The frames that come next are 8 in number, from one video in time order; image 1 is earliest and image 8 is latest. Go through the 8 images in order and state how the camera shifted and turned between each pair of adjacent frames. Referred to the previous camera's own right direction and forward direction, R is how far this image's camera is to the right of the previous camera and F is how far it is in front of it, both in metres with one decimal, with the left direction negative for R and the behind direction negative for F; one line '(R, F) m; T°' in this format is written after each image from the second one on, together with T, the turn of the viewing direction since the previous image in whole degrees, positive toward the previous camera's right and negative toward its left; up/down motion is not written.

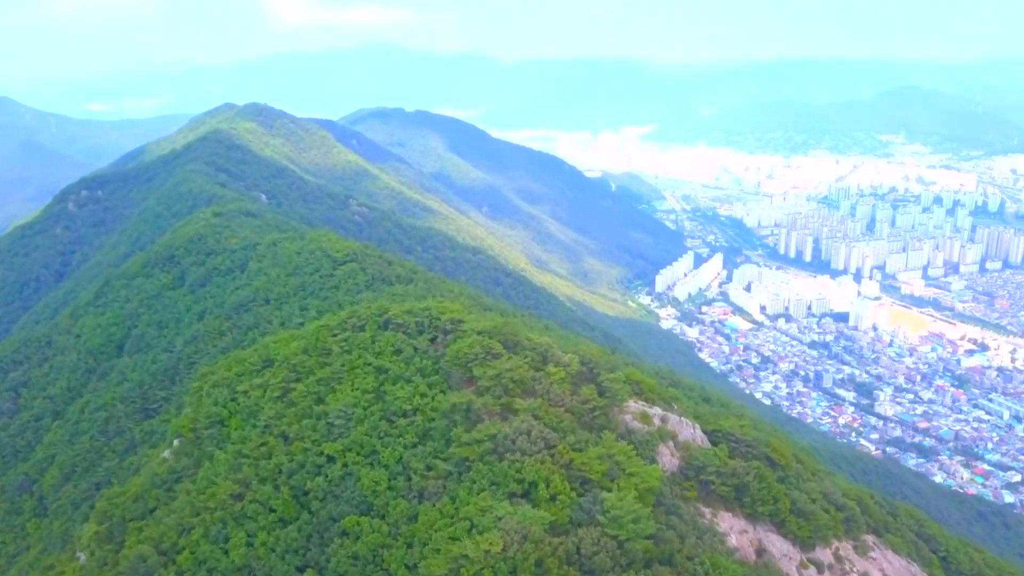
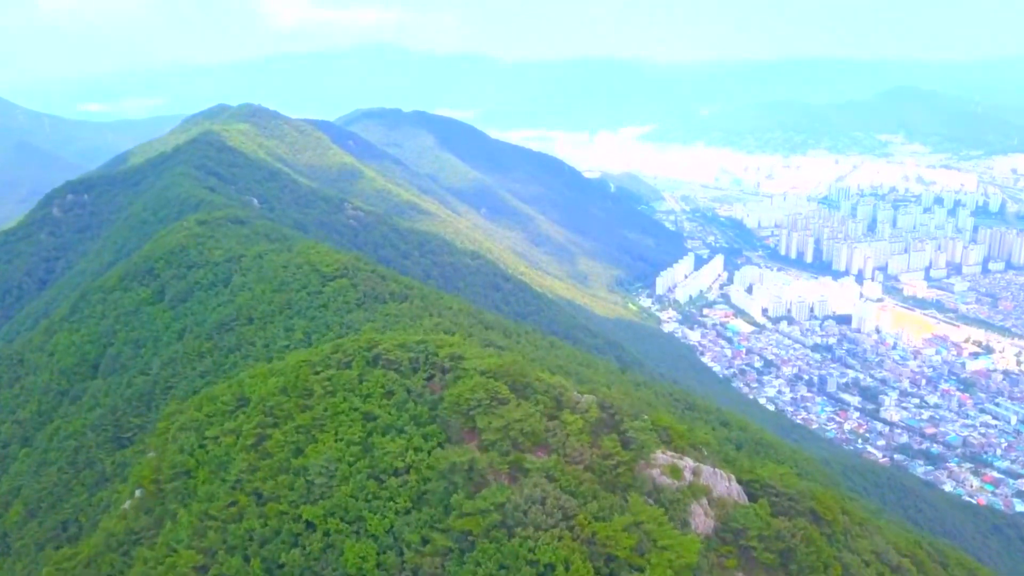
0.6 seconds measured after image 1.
(-0.1, +1.1) m; 0°
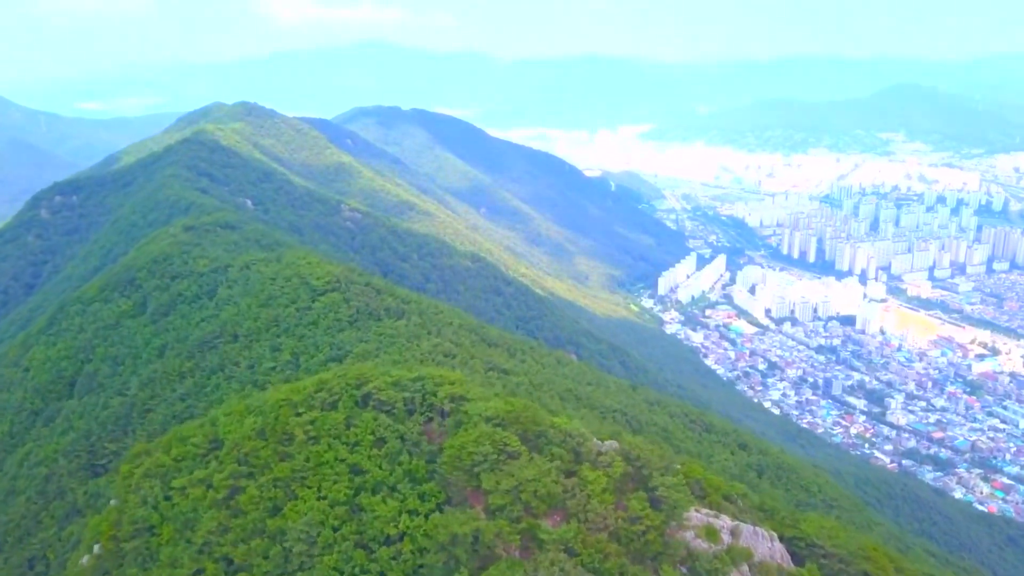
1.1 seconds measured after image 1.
(-0.1, +1.0) m; 0°
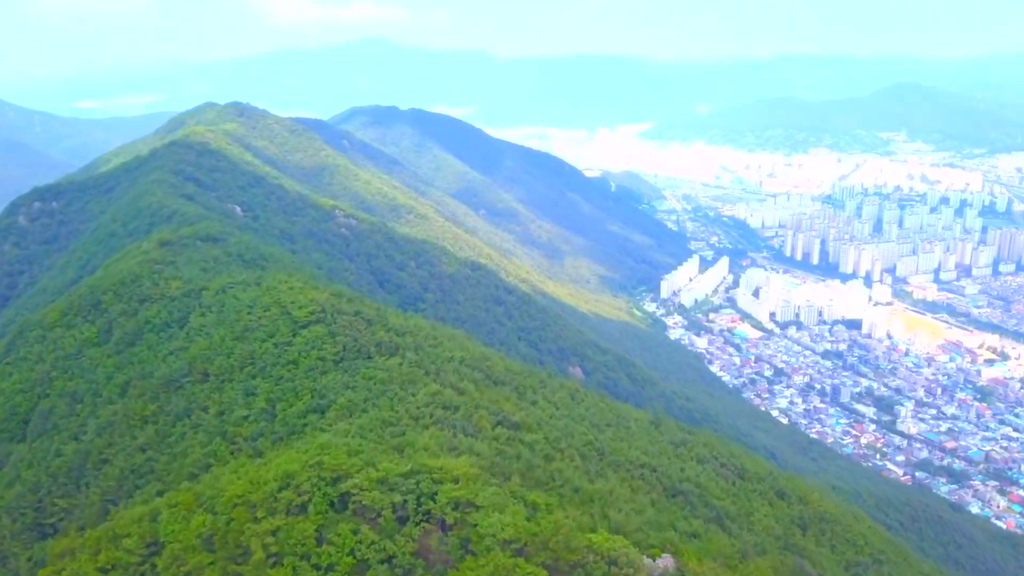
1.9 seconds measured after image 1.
(-0.1, +1.6) m; 0°
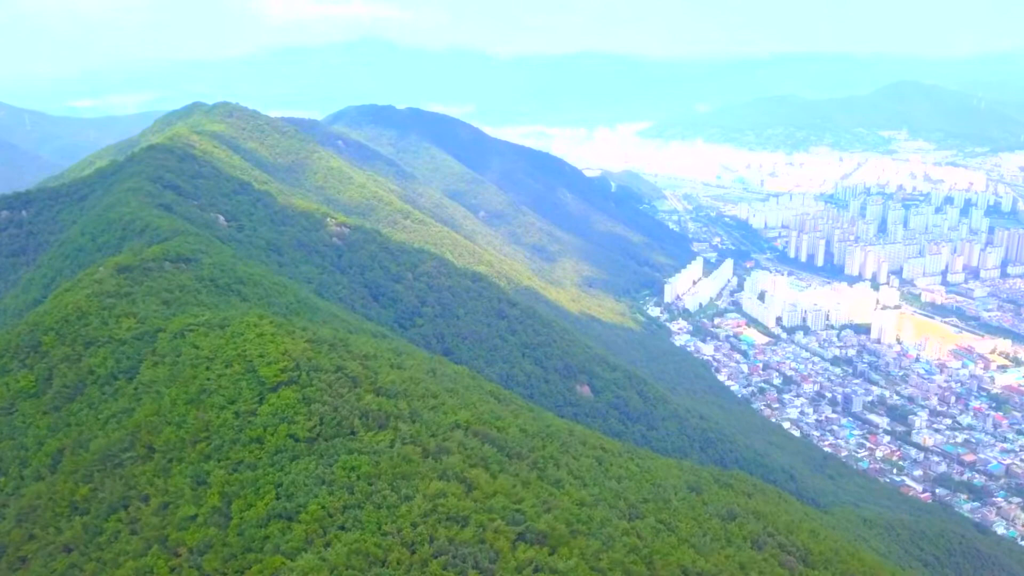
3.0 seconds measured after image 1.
(-0.2, +2.1) m; 0°
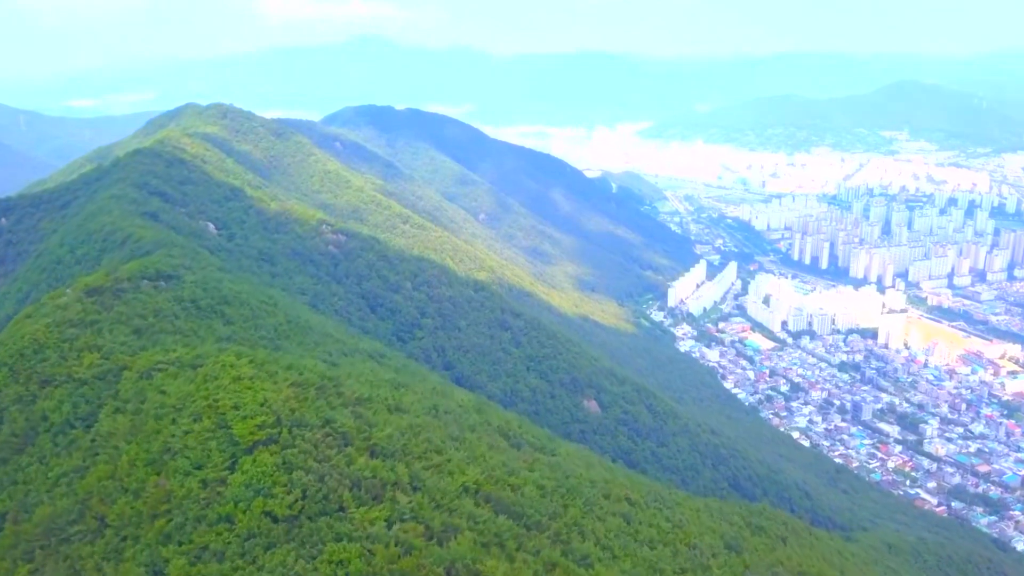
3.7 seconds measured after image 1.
(-0.2, +1.4) m; 0°
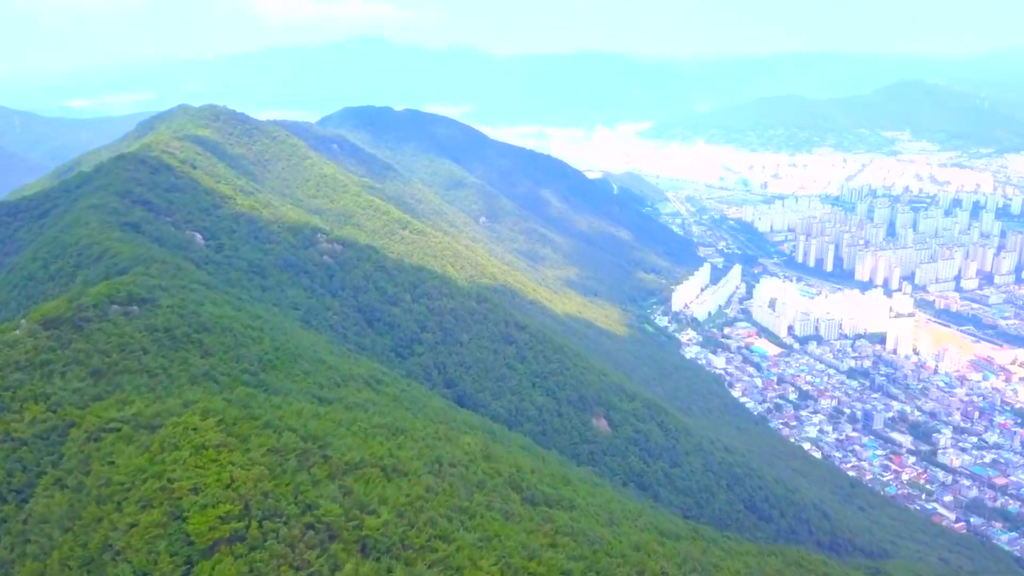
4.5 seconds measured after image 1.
(-0.2, +1.5) m; 0°
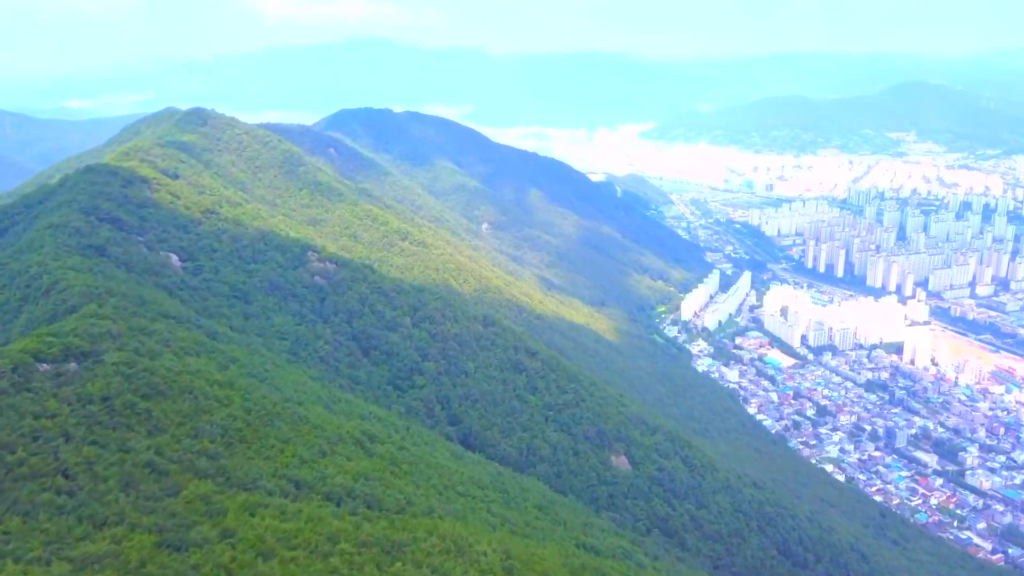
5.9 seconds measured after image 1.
(-0.3, +2.7) m; 0°
